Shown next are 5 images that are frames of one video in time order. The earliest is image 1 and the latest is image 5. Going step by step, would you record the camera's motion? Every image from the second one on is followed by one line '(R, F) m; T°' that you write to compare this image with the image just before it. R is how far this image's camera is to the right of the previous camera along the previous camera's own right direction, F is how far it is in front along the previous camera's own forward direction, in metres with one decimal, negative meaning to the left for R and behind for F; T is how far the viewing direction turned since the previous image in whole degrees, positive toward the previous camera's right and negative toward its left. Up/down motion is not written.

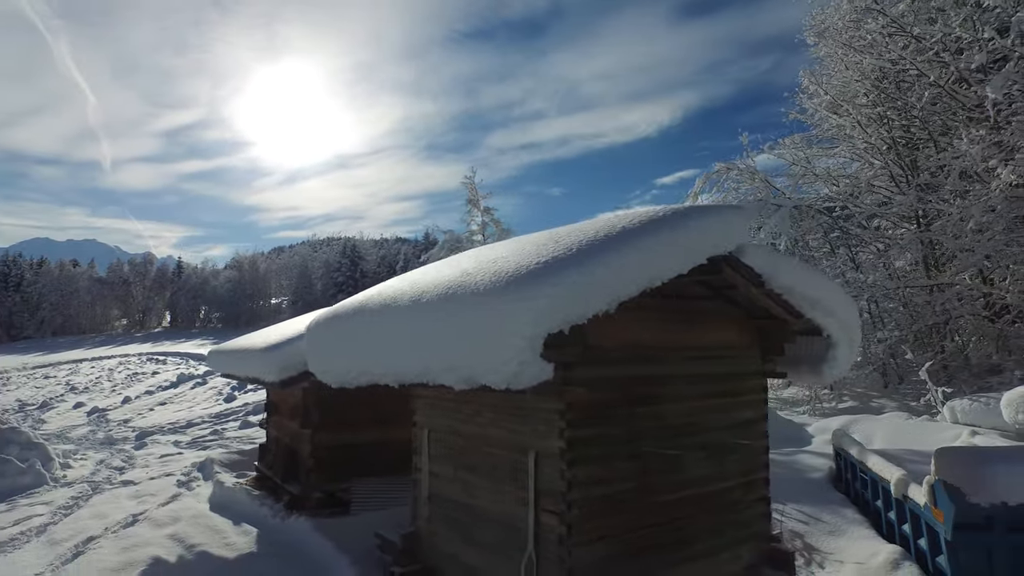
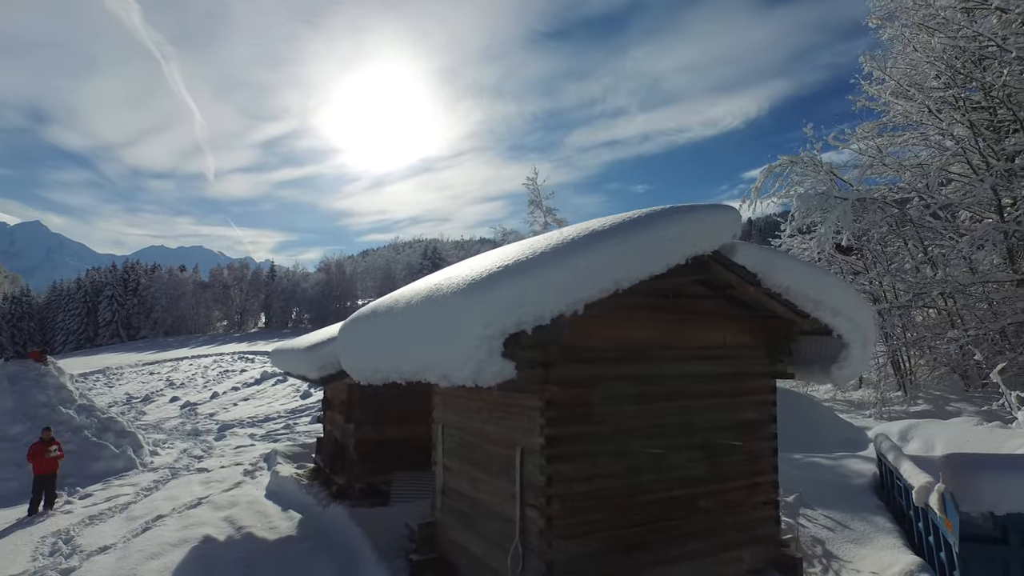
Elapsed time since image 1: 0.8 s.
(+0.8, -0.2) m; -7°
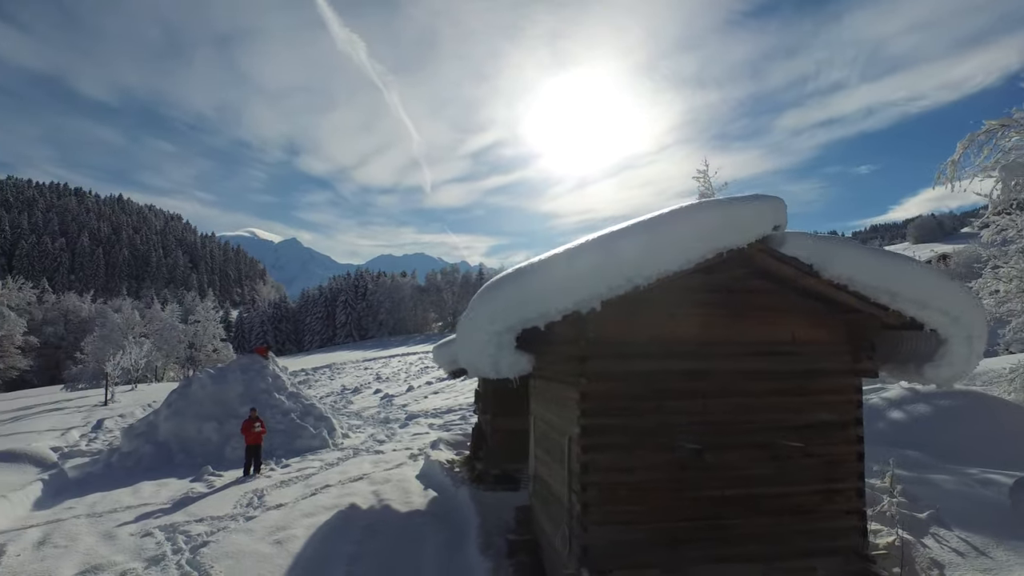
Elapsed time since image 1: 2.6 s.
(+1.4, -0.2) m; -18°
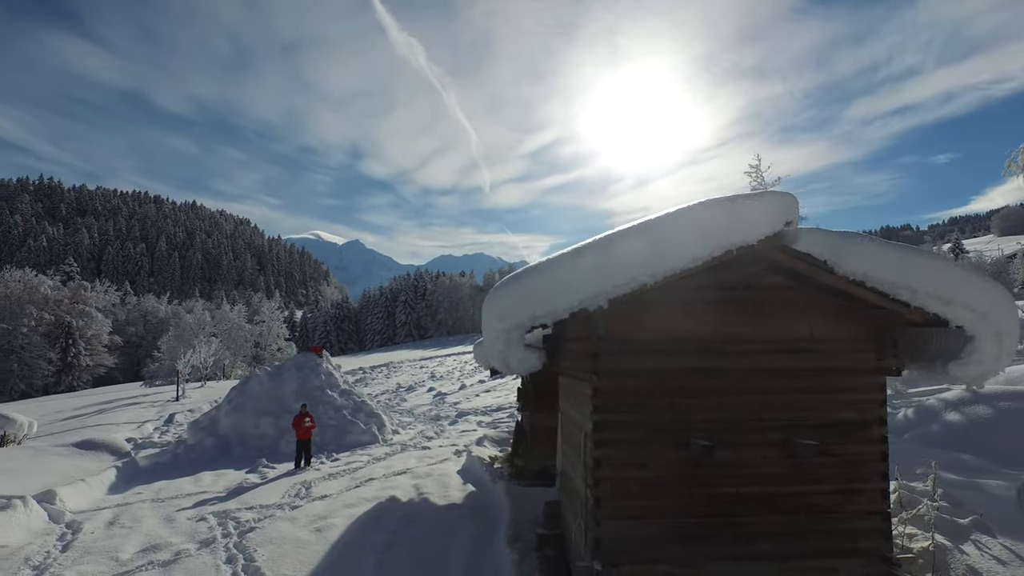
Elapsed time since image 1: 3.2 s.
(+0.4, -0.2) m; -5°
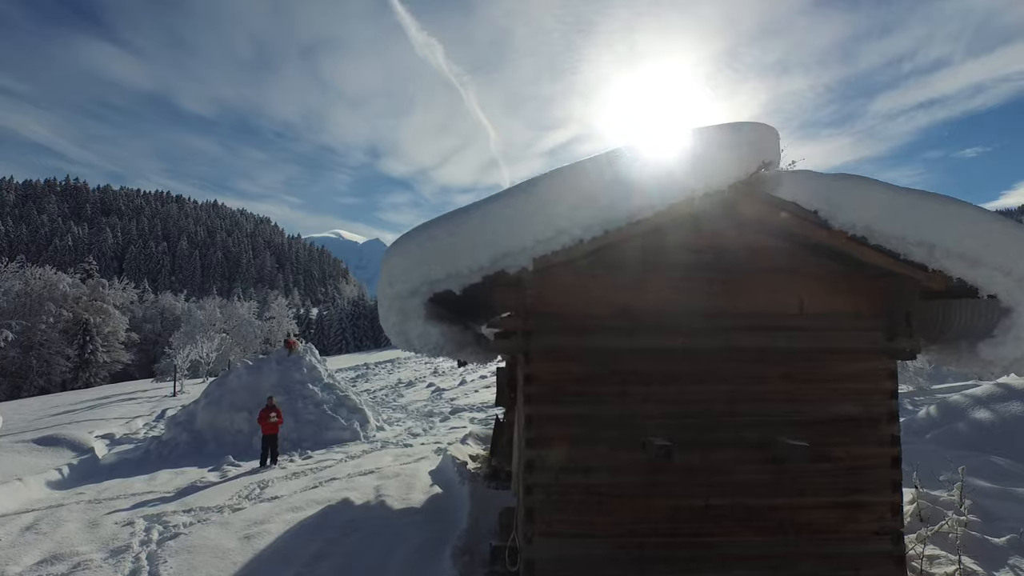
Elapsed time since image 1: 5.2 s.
(+0.8, +1.1) m; -2°
